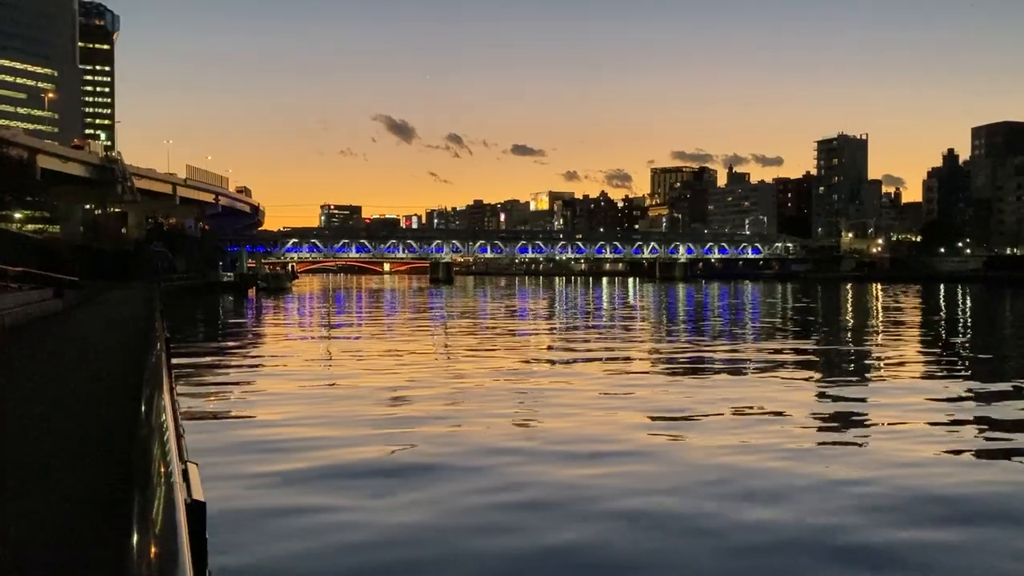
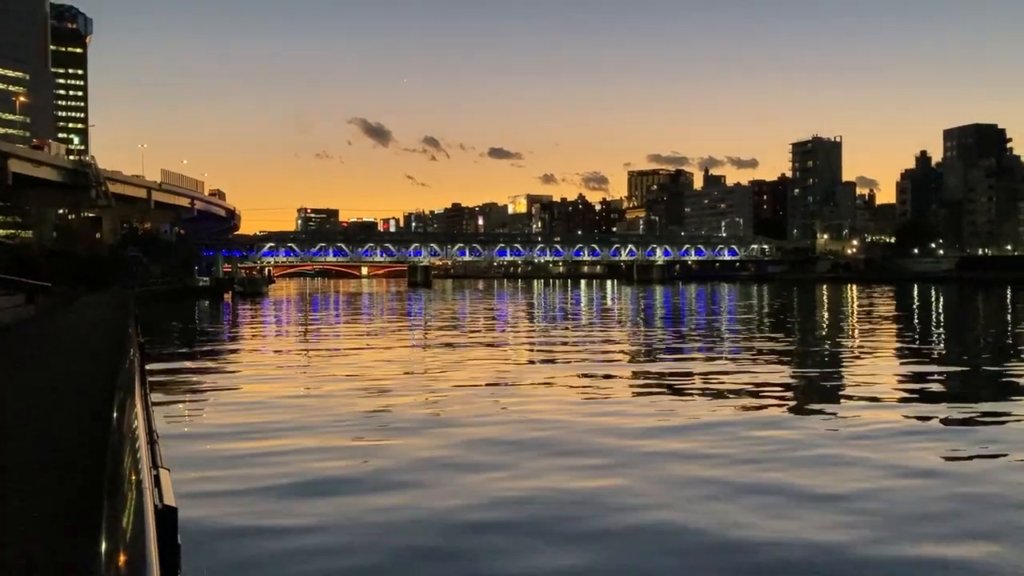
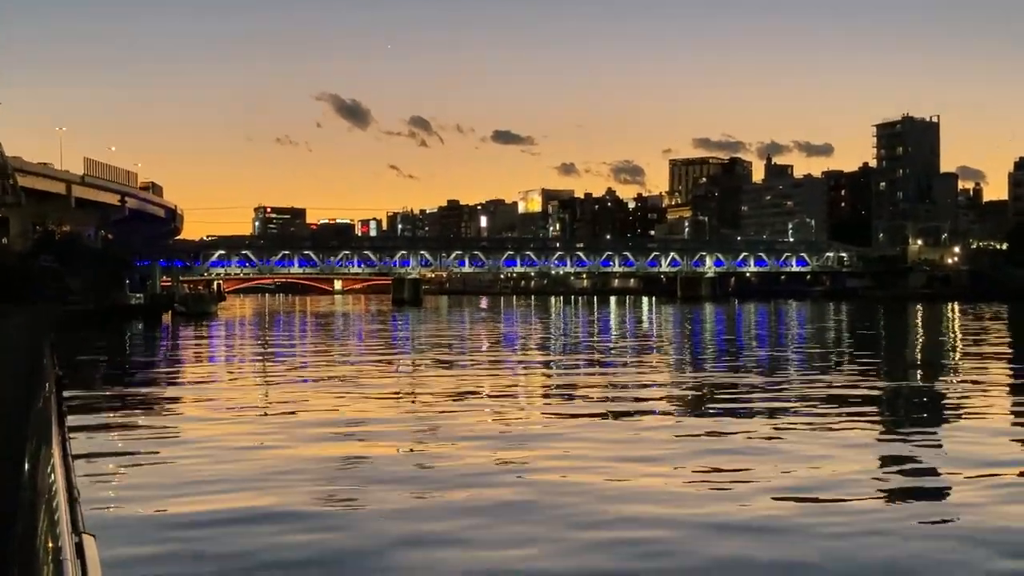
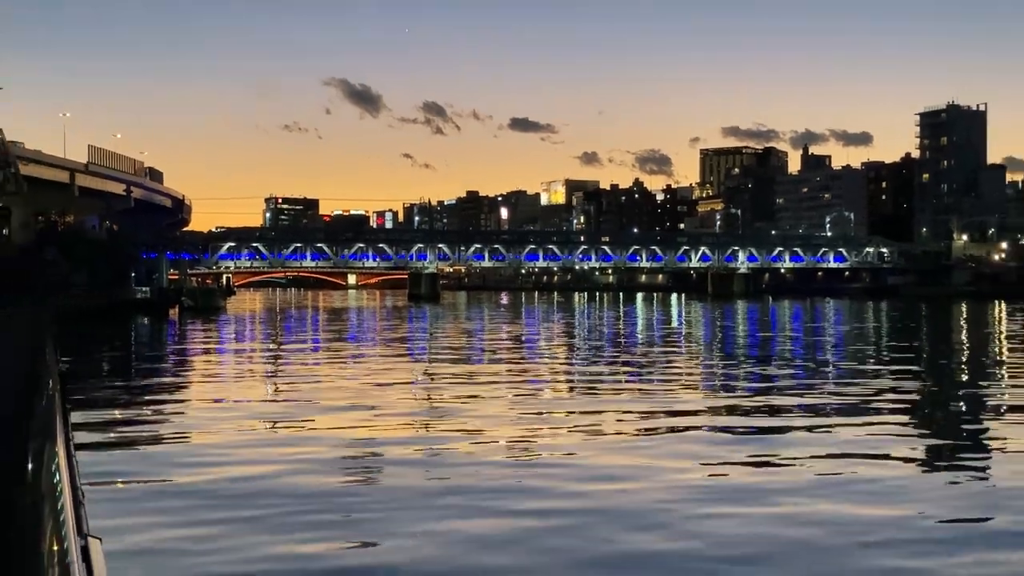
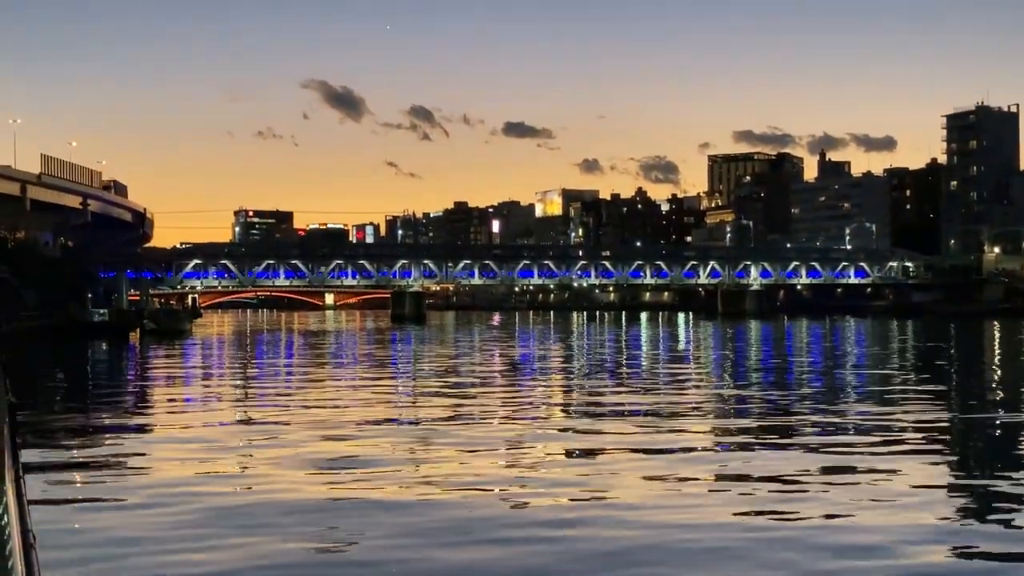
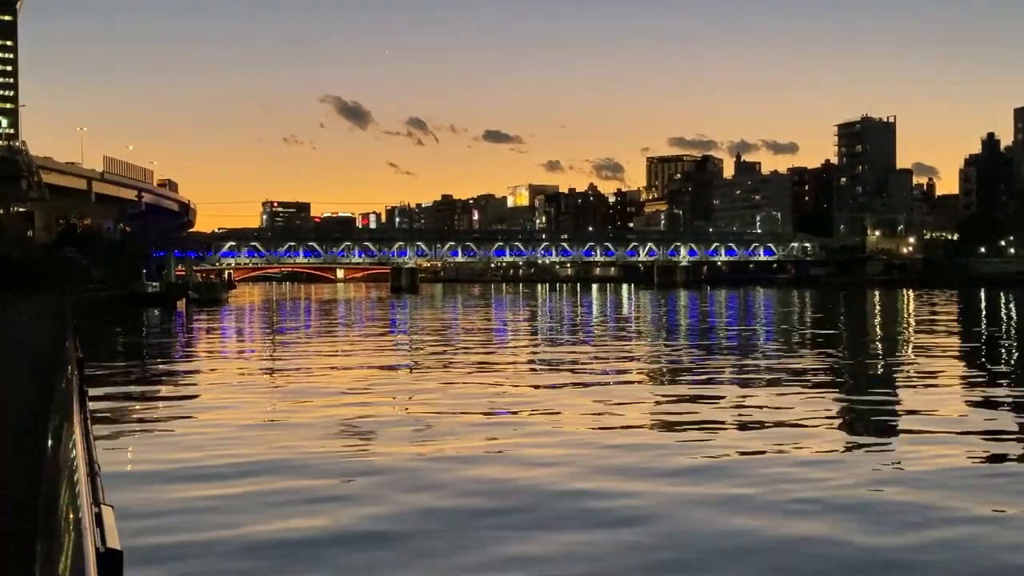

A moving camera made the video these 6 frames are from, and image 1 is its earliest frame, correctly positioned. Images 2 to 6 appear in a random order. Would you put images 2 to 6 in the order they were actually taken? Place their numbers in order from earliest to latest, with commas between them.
2, 6, 3, 5, 4
